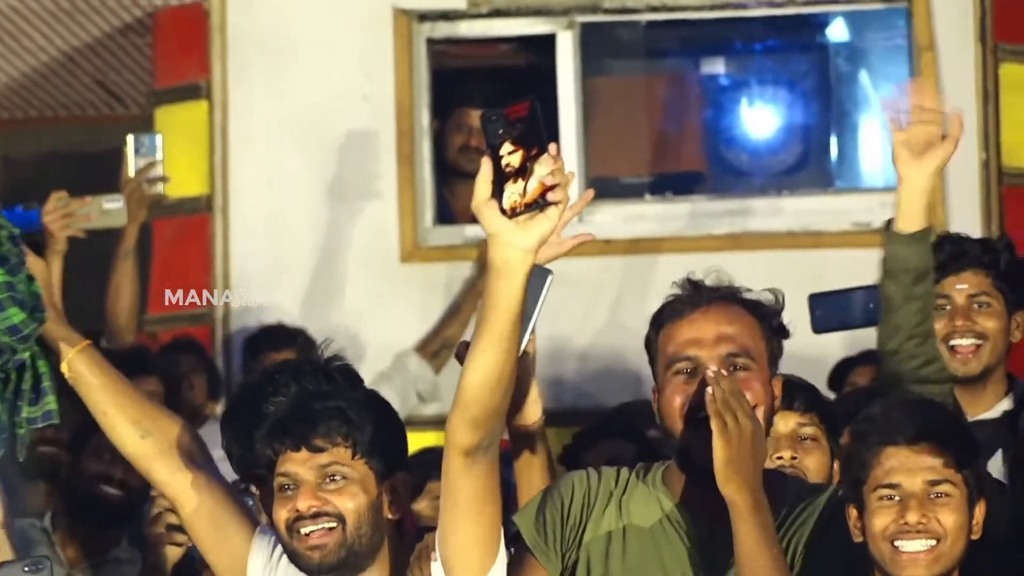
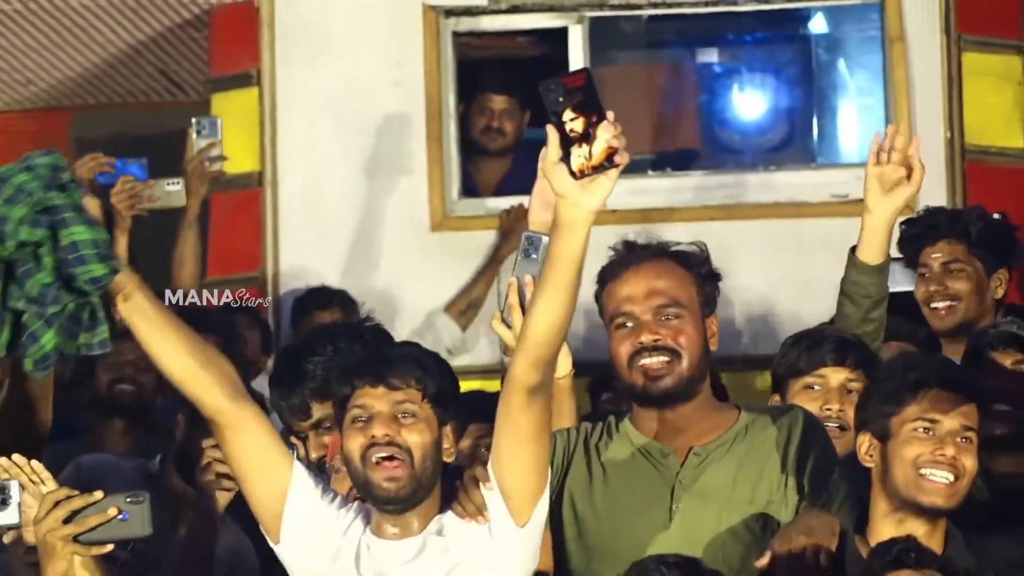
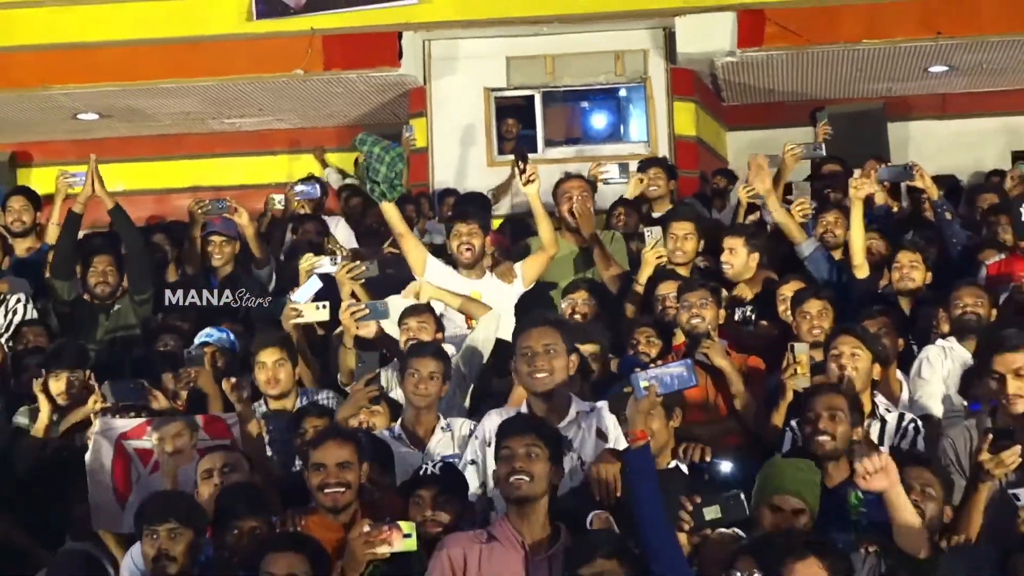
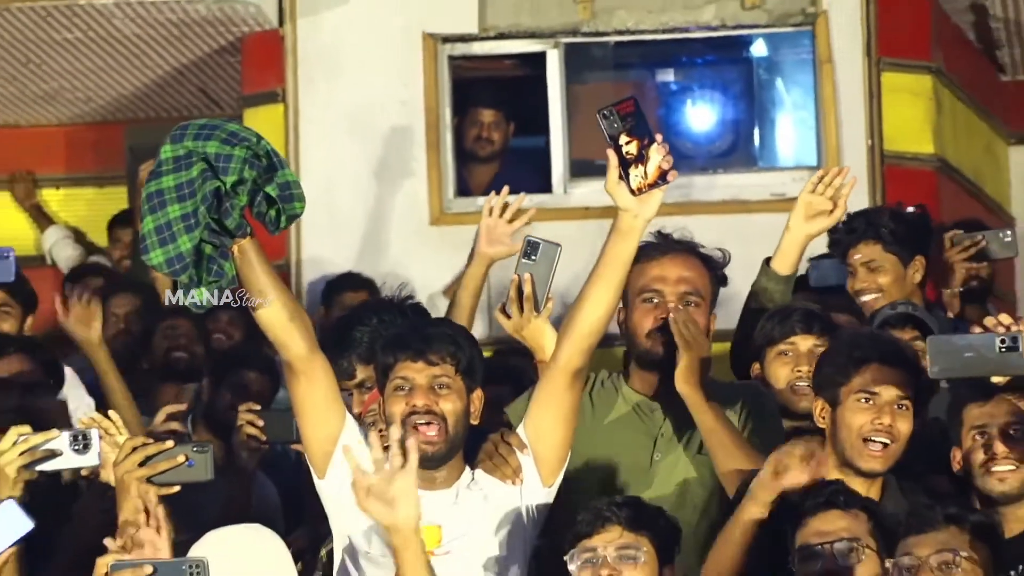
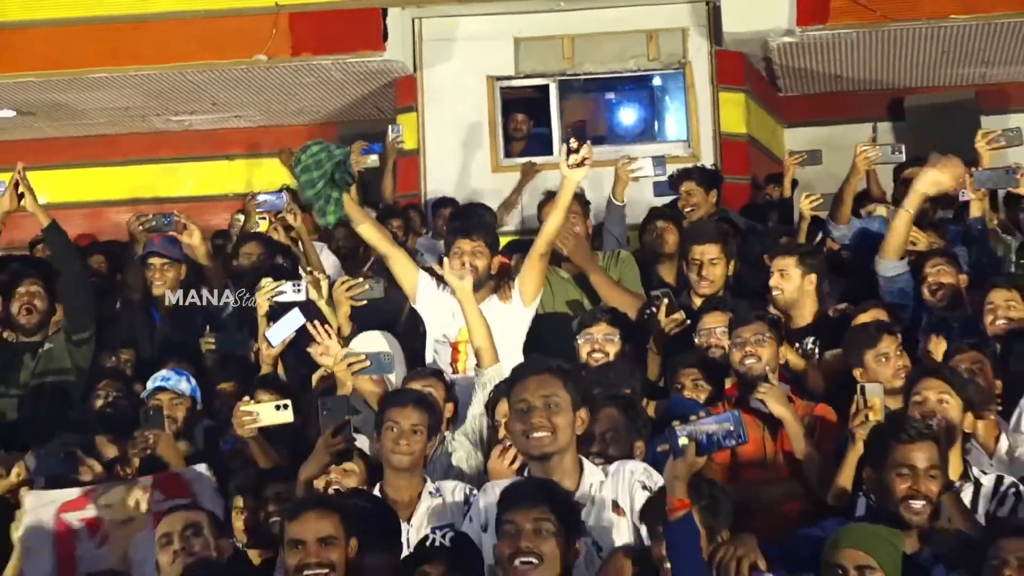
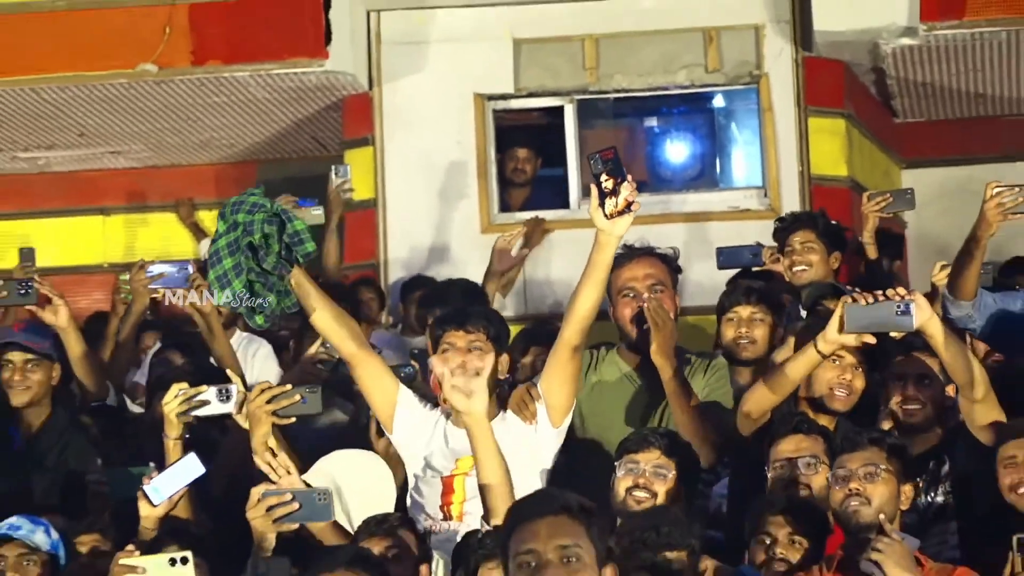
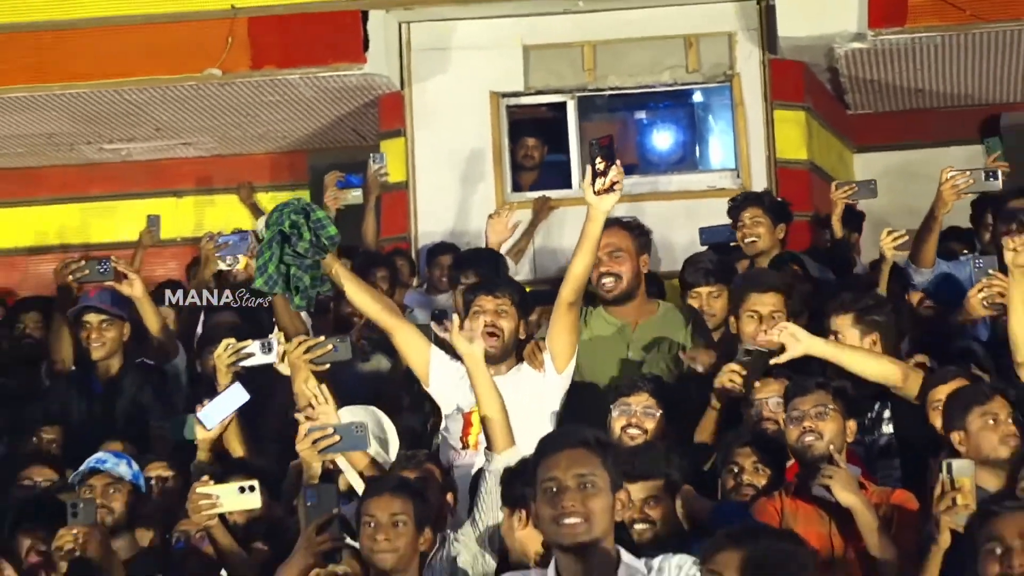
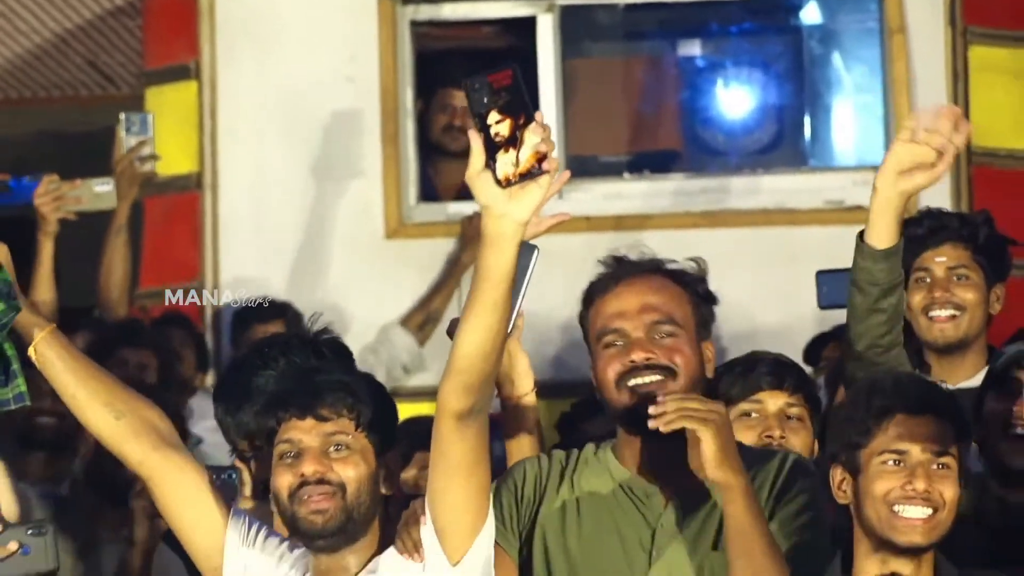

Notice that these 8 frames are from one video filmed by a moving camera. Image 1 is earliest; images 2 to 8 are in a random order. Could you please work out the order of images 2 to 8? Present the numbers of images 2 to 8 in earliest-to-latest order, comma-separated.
8, 2, 4, 6, 7, 5, 3
